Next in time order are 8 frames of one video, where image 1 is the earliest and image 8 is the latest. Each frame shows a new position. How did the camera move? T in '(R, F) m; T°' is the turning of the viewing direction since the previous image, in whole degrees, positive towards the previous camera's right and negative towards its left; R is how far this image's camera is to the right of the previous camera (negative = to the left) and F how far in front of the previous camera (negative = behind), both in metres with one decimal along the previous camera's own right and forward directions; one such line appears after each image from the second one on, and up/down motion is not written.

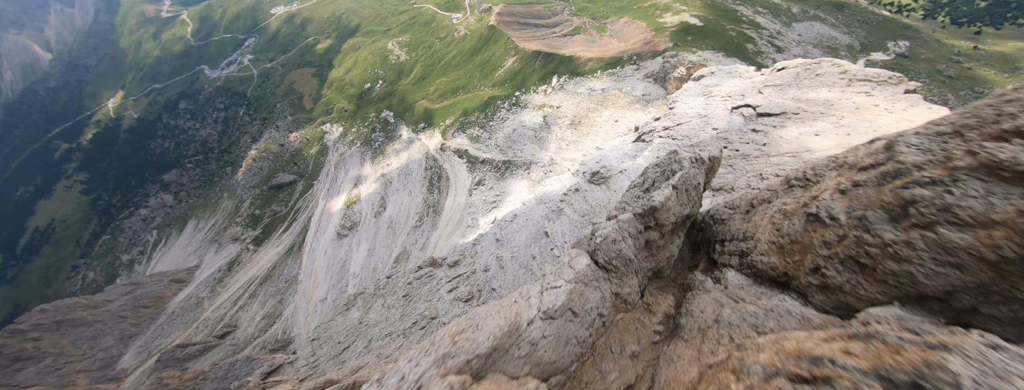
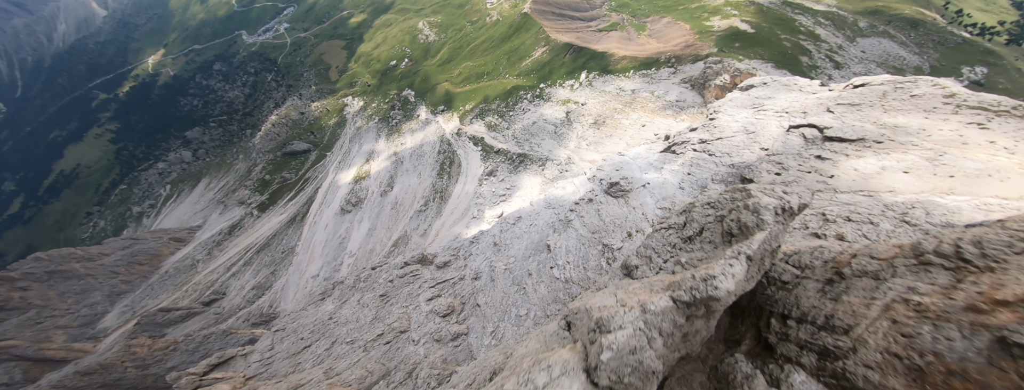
(+1.0, +3.9) m; -3°
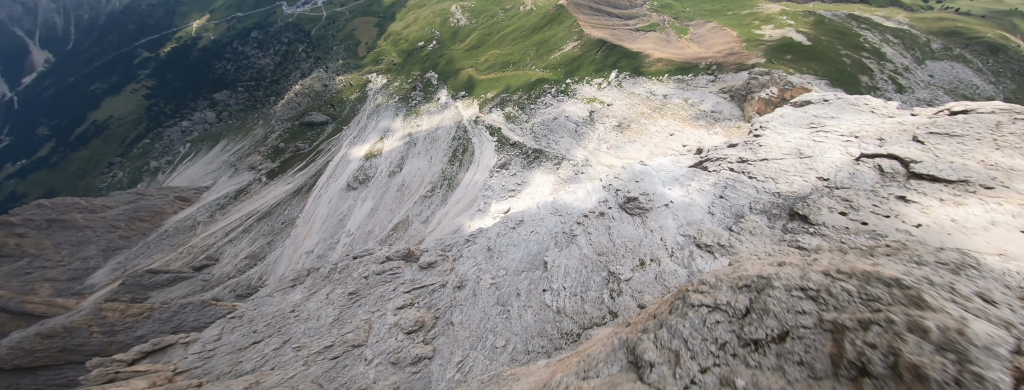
(+1.2, +3.6) m; -3°
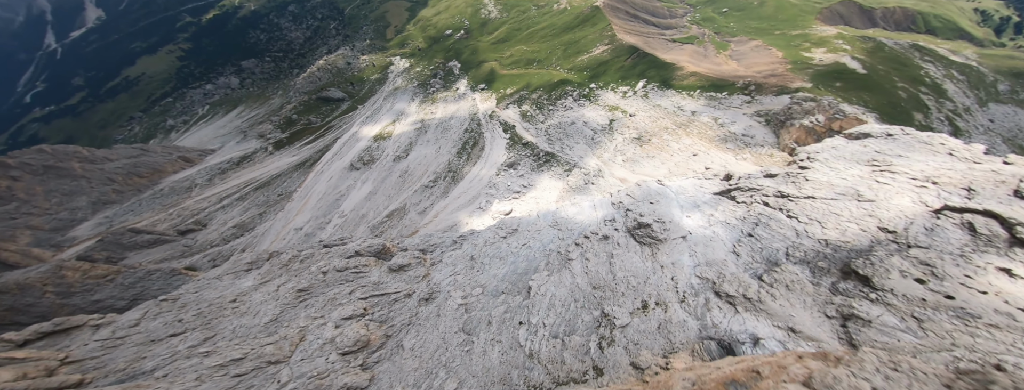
(+1.3, +3.6) m; -2°
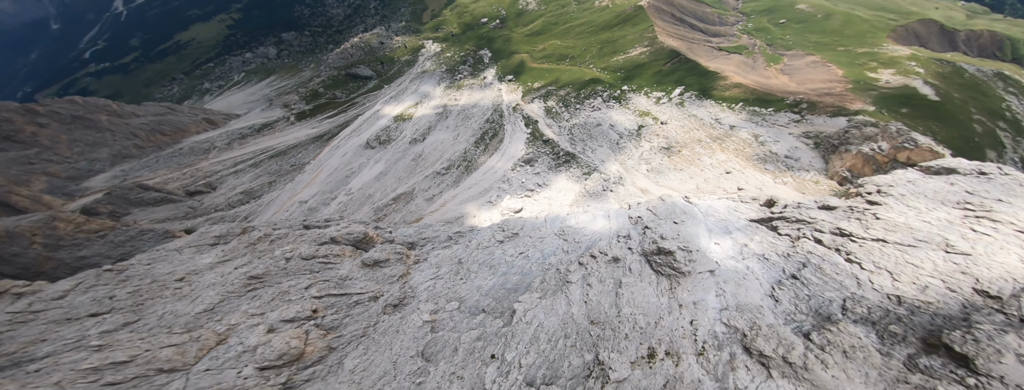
(+1.2, +3.3) m; -3°
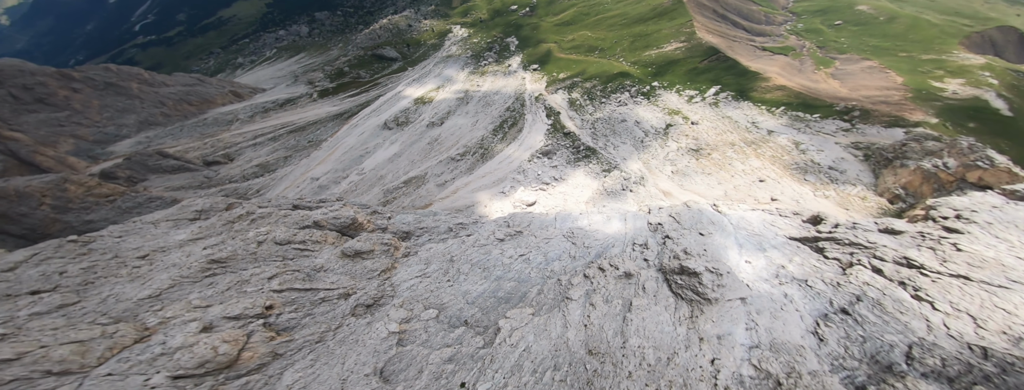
(+1.0, +2.6) m; -3°
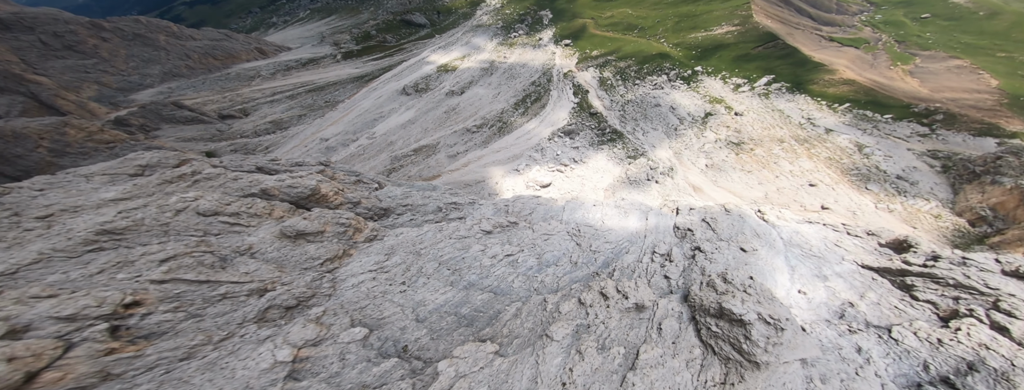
(+1.8, +4.4) m; -4°
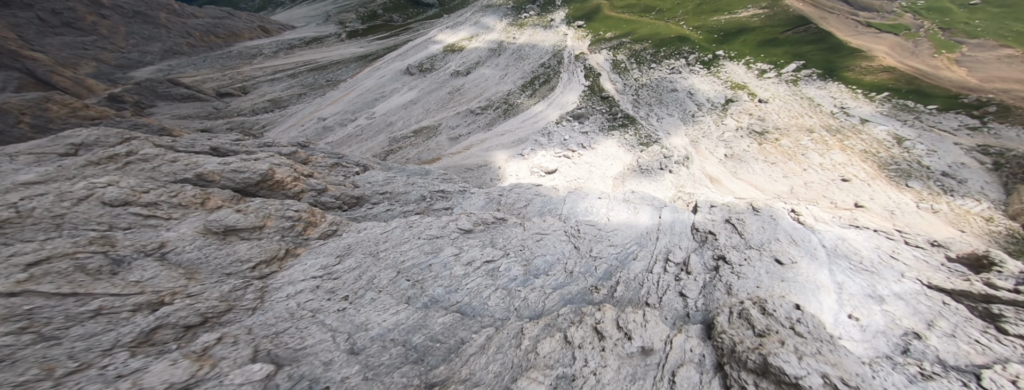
(+1.2, +3.0) m; -2°
